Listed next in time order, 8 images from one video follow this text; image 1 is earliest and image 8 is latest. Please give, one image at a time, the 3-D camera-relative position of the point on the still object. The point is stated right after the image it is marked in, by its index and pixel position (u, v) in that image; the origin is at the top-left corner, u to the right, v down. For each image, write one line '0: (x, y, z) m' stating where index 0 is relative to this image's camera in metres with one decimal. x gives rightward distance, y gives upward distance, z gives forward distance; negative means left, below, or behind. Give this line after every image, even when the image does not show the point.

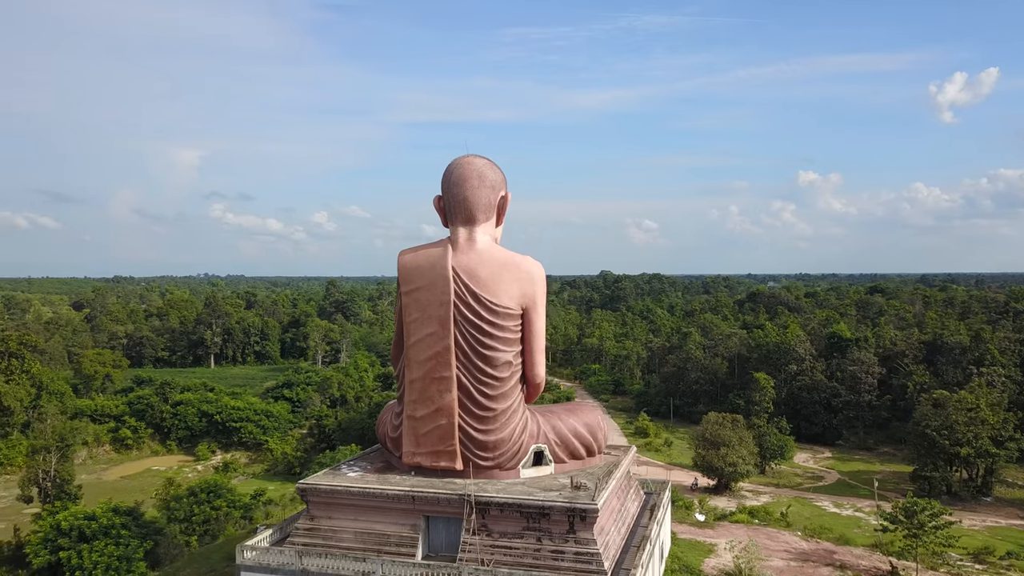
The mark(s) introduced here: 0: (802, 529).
0: (+6.8, -5.6, +15.2) m
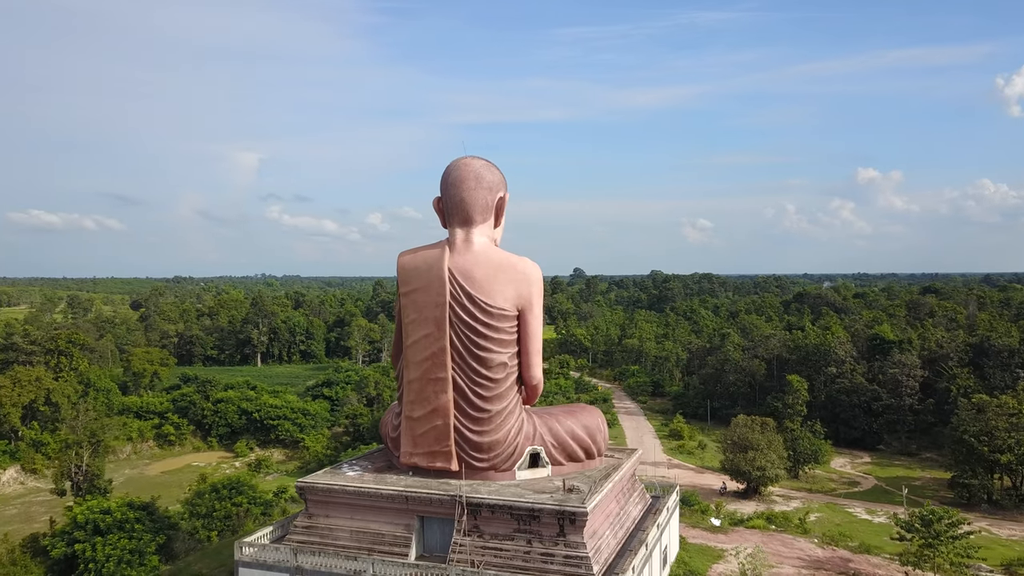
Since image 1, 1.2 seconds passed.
0: (+7.1, -5.6, +14.8) m
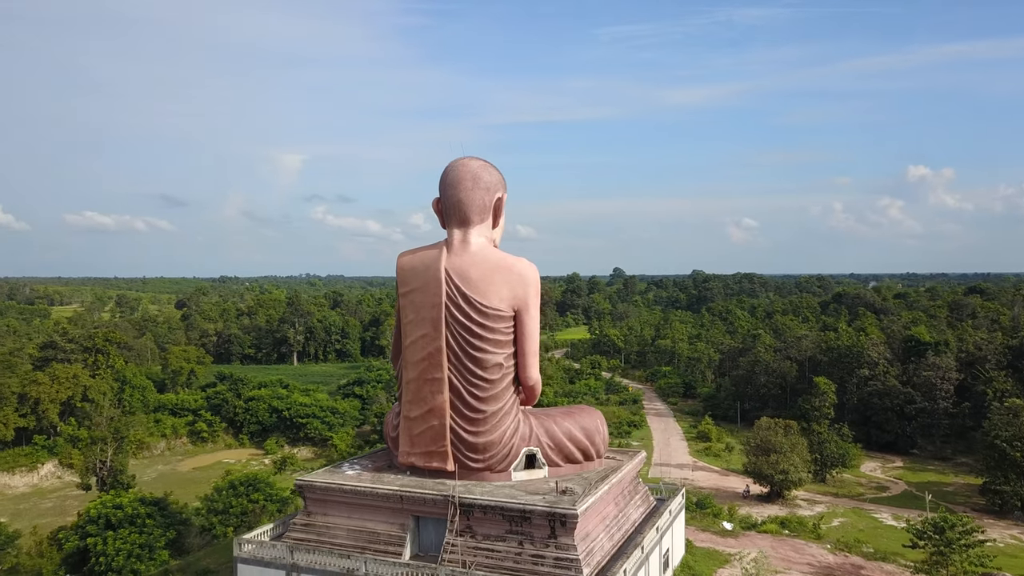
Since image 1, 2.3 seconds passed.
0: (+7.2, -5.6, +14.5) m
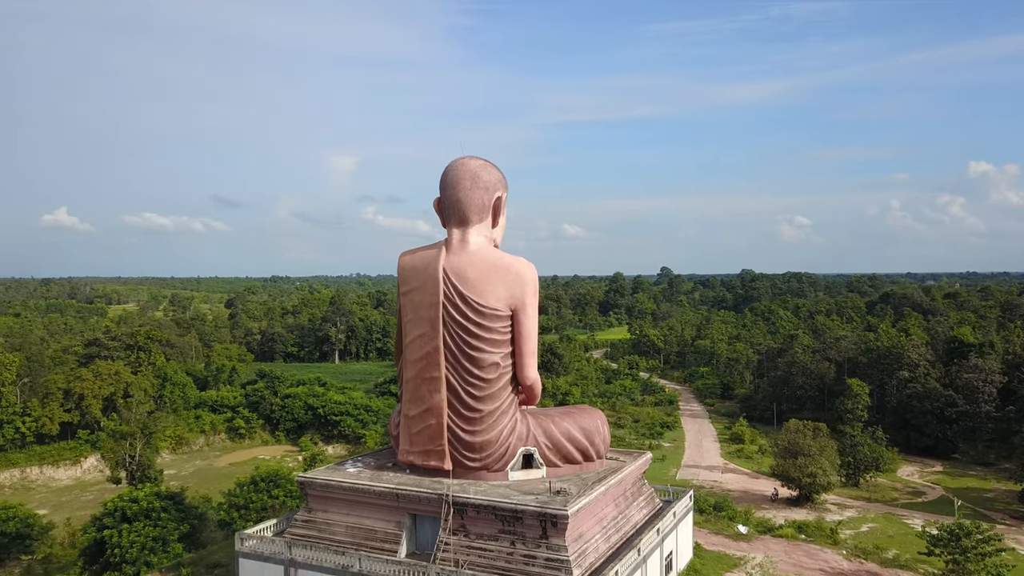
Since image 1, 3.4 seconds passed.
0: (+7.4, -5.6, +14.1) m
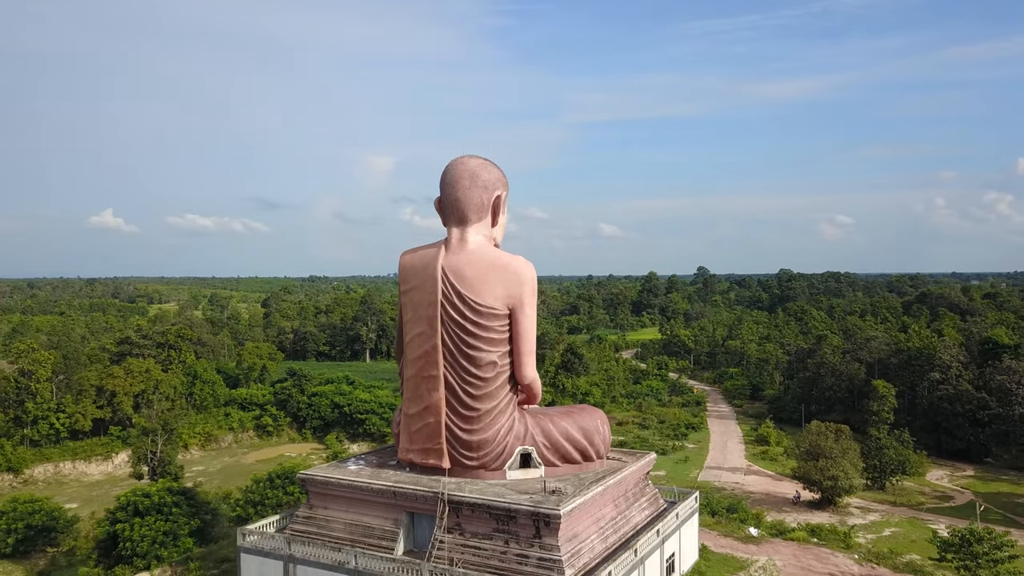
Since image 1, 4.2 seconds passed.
0: (+7.5, -5.6, +13.8) m
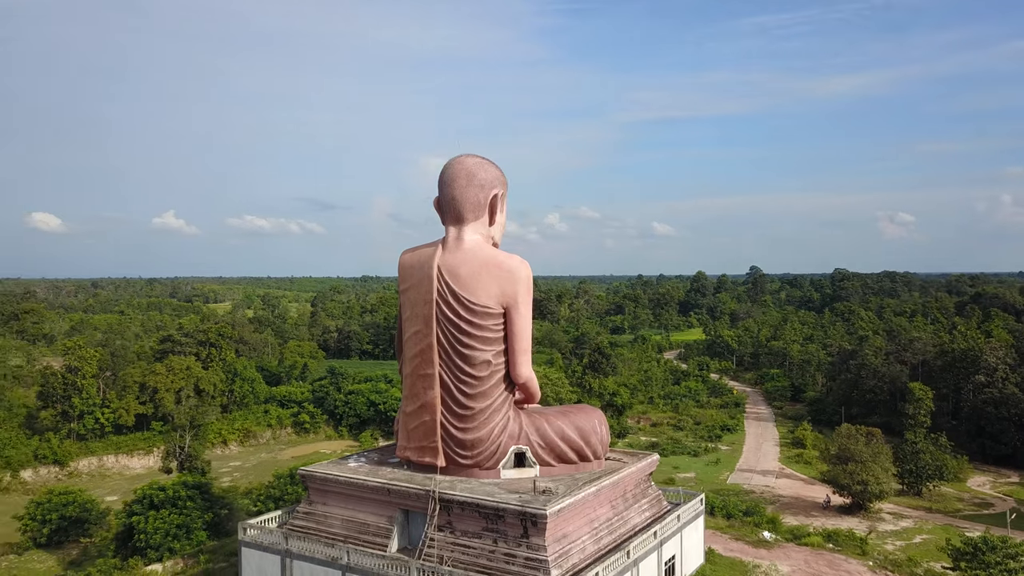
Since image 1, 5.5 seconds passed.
0: (+7.7, -5.6, +13.5) m
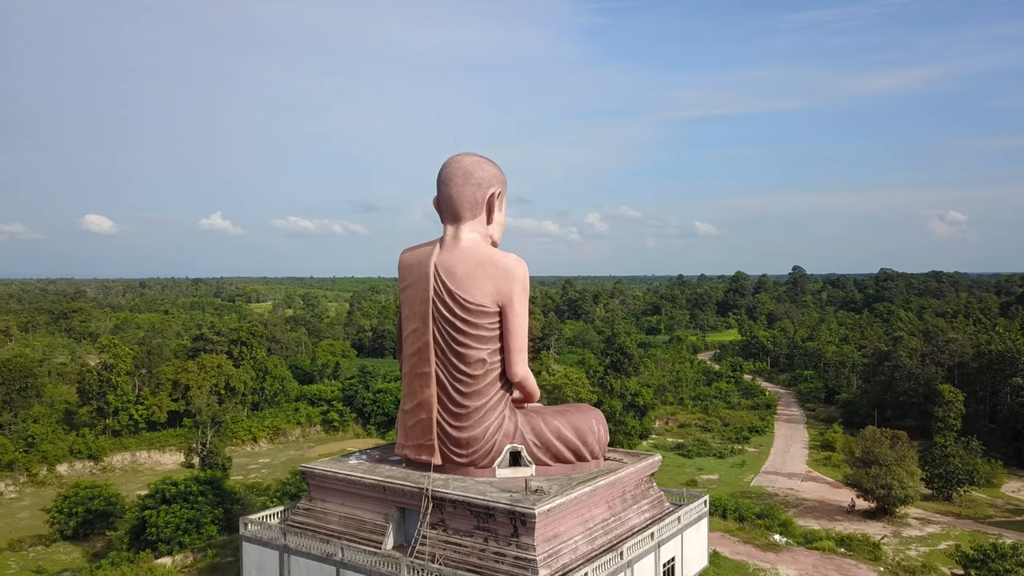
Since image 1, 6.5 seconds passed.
0: (+7.7, -5.6, +13.2) m
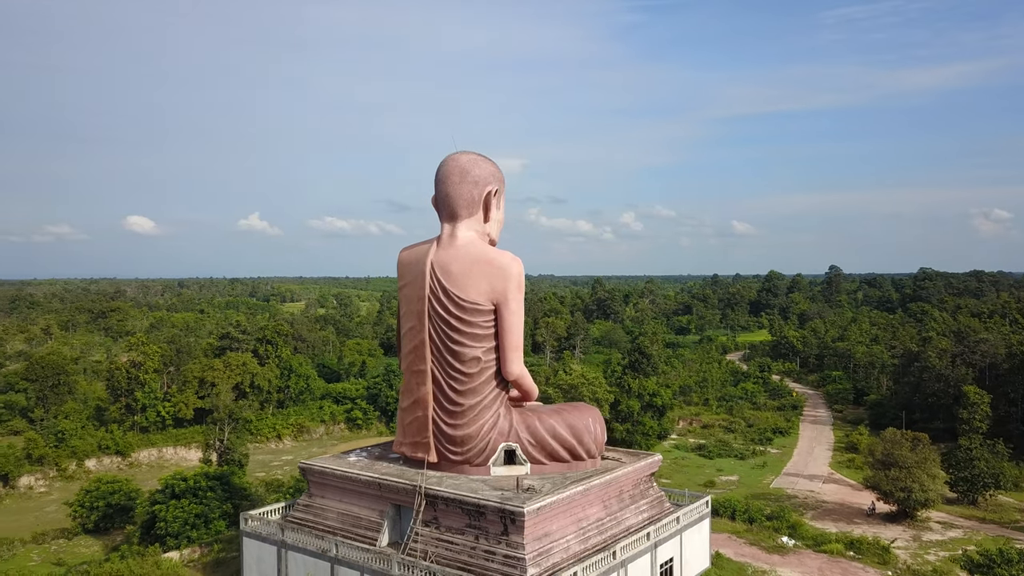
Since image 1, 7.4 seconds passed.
0: (+7.8, -5.5, +12.9) m
